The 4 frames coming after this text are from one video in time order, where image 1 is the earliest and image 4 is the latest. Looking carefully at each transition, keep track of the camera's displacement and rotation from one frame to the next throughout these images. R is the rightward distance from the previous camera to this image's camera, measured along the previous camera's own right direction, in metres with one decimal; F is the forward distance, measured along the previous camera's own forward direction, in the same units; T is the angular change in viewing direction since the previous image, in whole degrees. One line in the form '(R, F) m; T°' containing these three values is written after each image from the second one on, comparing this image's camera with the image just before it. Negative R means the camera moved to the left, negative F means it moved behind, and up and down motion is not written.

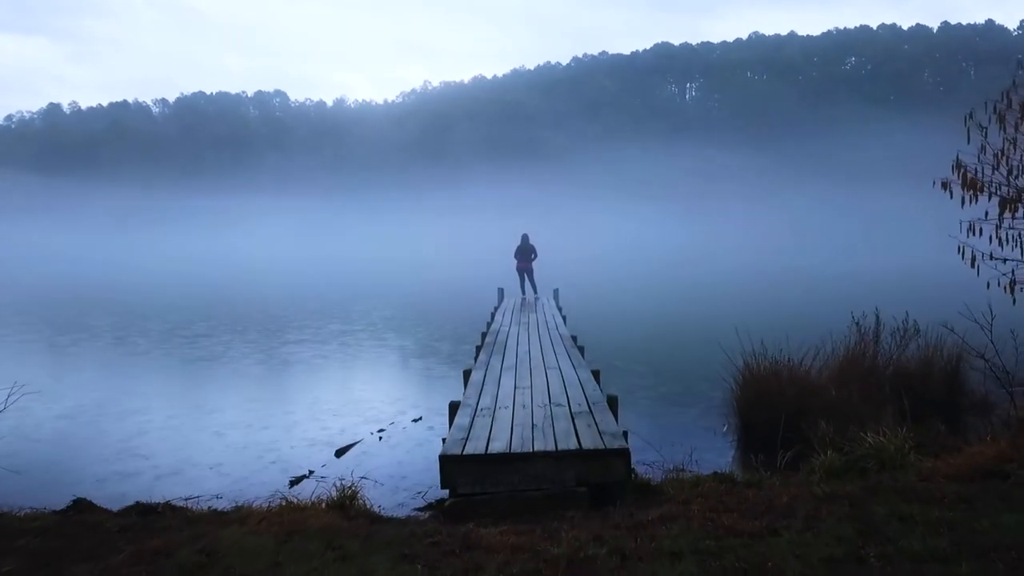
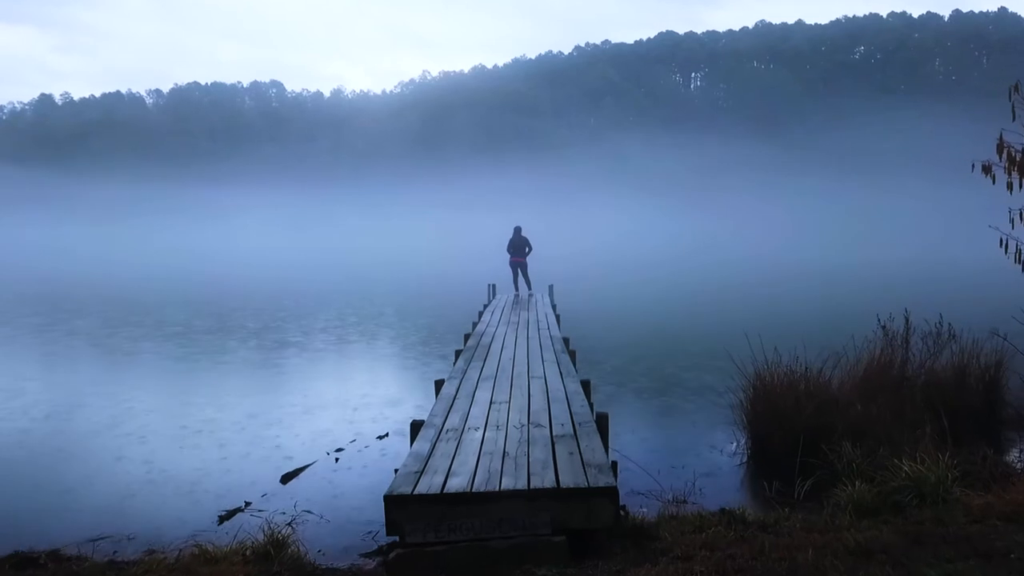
(+0.2, +0.8) m; 0°
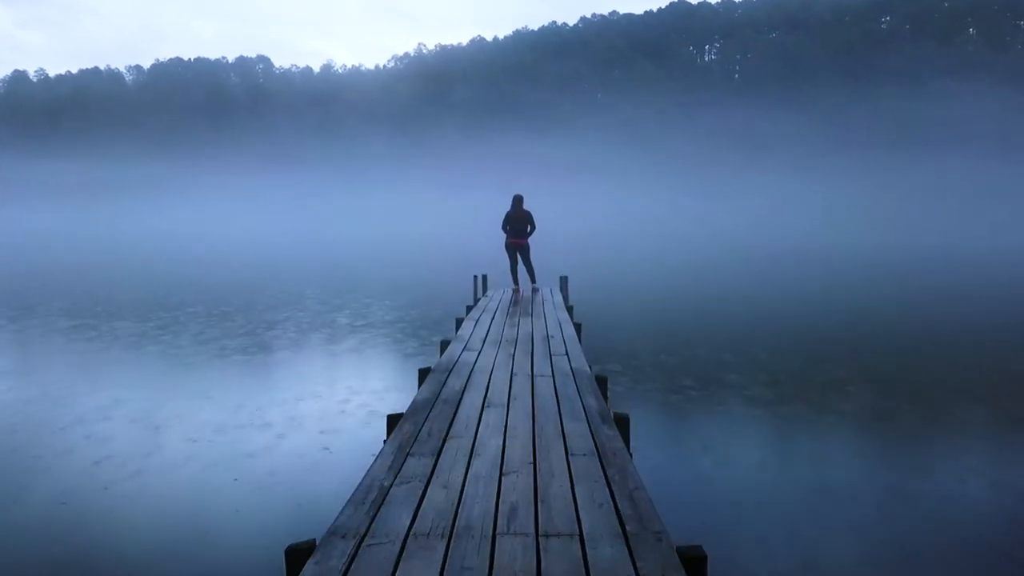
(+0.1, +3.8) m; 0°
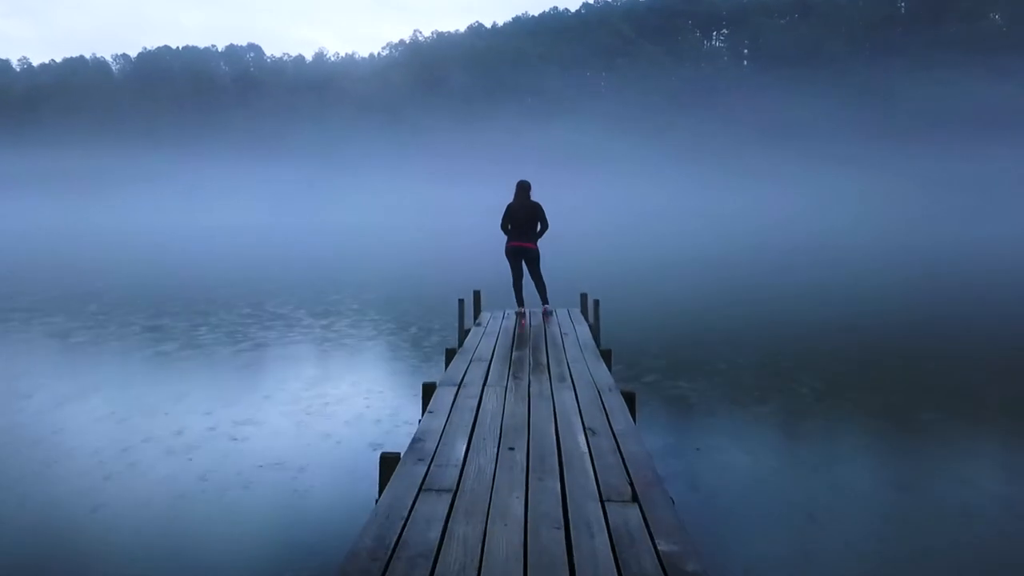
(0.0, +2.8) m; 0°
